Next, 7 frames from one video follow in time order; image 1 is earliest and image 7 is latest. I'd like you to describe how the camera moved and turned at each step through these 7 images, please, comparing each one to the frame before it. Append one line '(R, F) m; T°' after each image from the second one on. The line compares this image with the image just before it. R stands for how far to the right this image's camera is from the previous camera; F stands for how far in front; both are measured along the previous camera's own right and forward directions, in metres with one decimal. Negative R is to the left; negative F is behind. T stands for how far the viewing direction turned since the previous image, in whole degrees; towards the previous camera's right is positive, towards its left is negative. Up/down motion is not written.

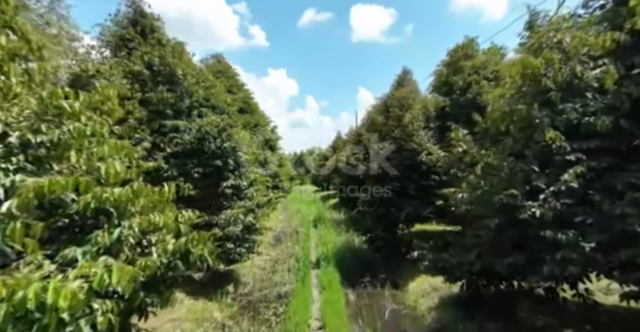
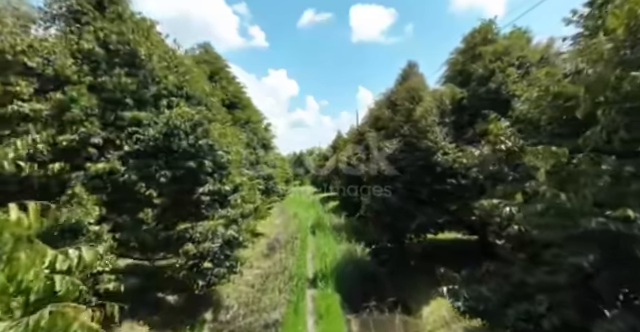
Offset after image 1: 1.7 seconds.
(+0.1, +1.1) m; 0°
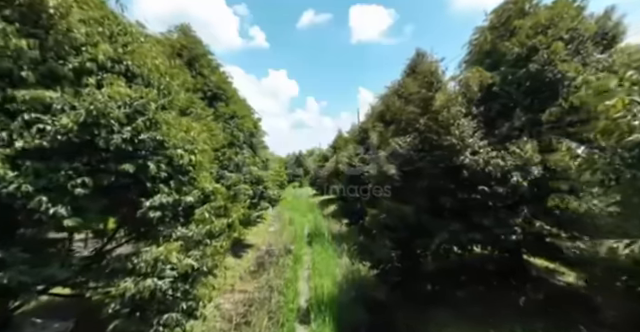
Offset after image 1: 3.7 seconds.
(+0.1, +1.5) m; 0°
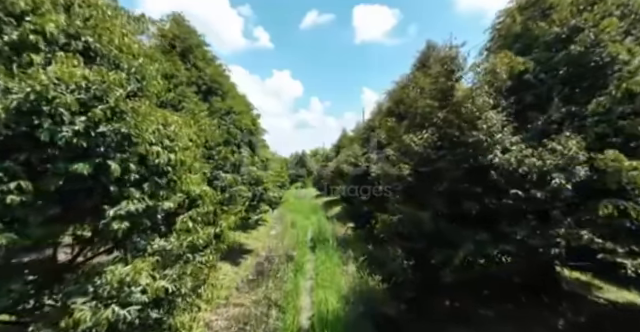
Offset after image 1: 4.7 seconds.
(0.0, +0.8) m; -1°
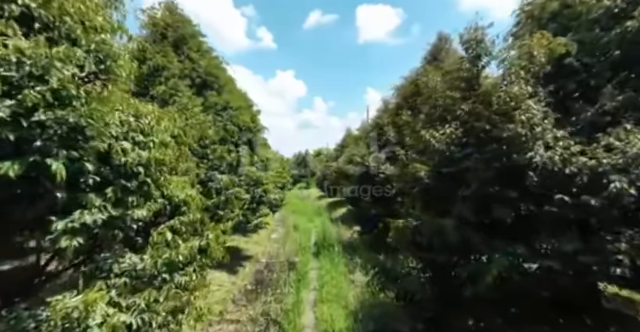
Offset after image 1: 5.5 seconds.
(0.0, +0.7) m; -1°
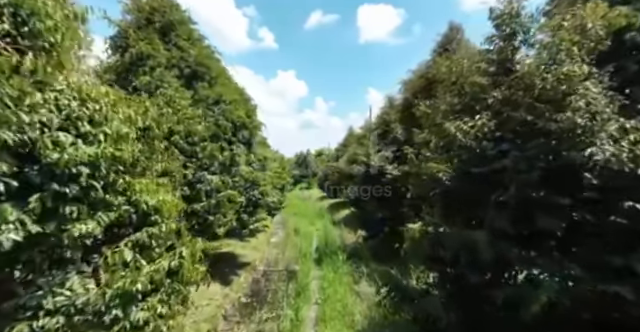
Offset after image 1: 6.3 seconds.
(0.0, +0.8) m; 0°
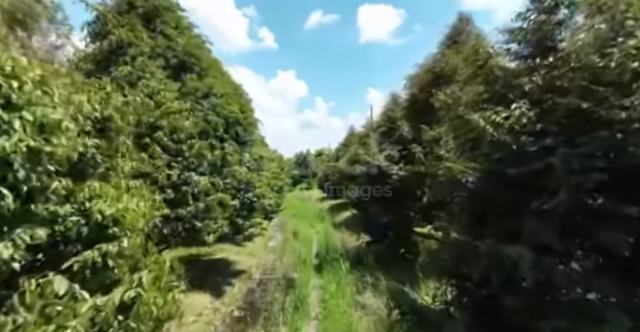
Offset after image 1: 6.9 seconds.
(0.0, +0.7) m; 0°
